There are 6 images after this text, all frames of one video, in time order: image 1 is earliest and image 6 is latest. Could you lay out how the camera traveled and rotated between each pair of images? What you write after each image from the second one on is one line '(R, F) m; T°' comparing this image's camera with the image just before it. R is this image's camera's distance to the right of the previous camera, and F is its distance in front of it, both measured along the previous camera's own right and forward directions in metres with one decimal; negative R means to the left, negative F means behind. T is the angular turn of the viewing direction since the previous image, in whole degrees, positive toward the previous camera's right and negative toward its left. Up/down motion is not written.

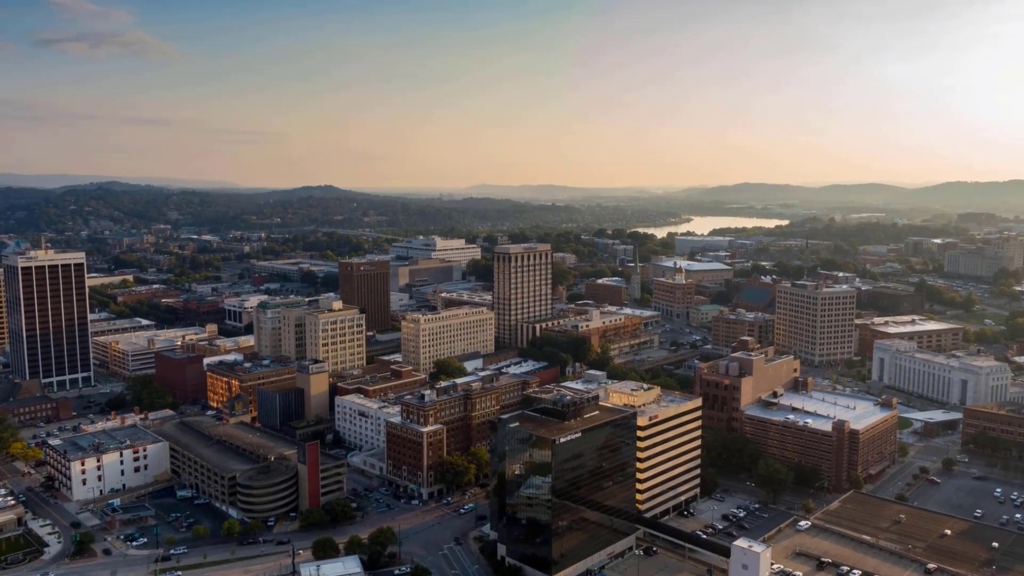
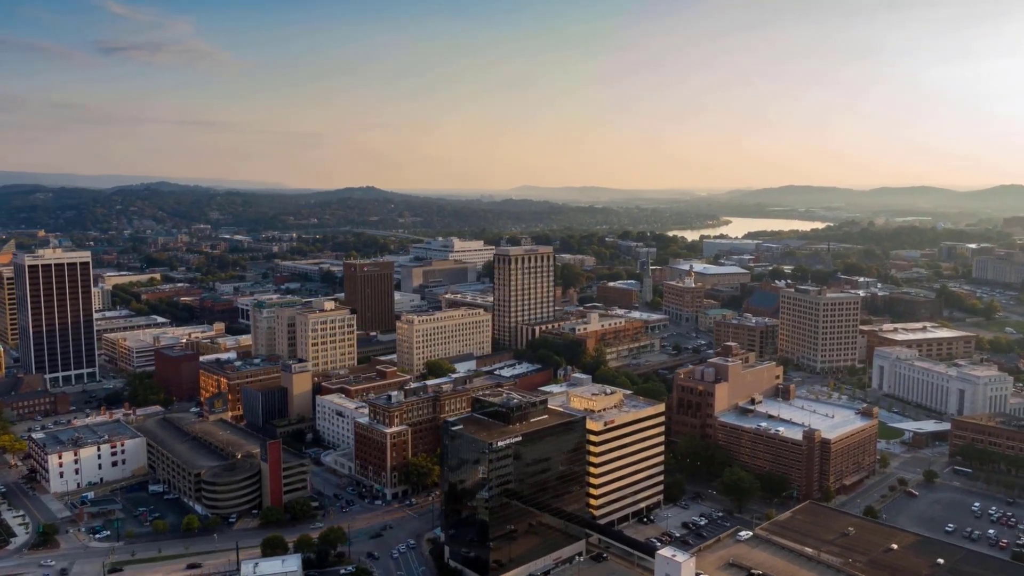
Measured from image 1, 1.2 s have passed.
(+4.4, +0.2) m; -3°
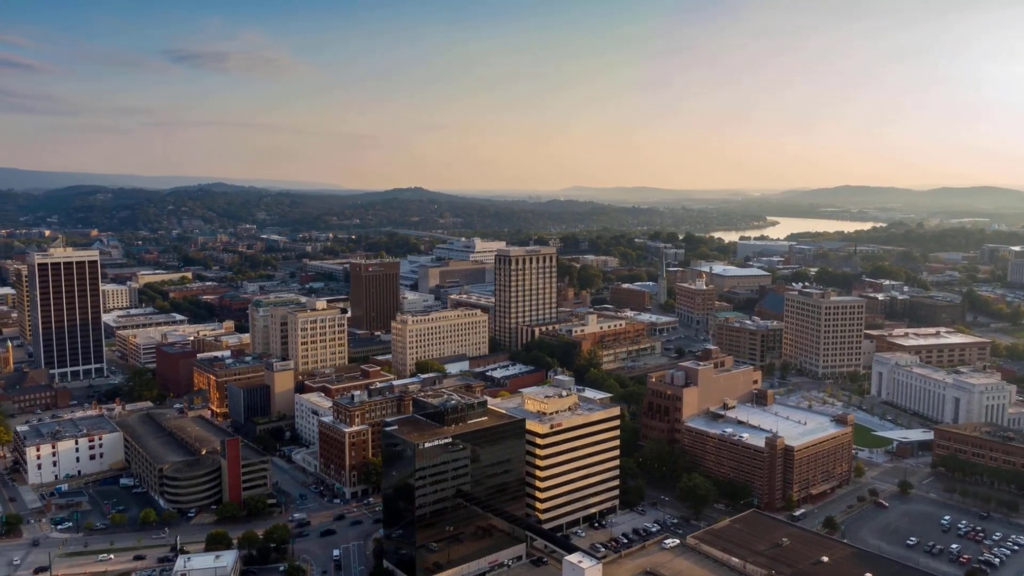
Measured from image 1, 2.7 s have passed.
(+5.2, +0.3) m; -4°
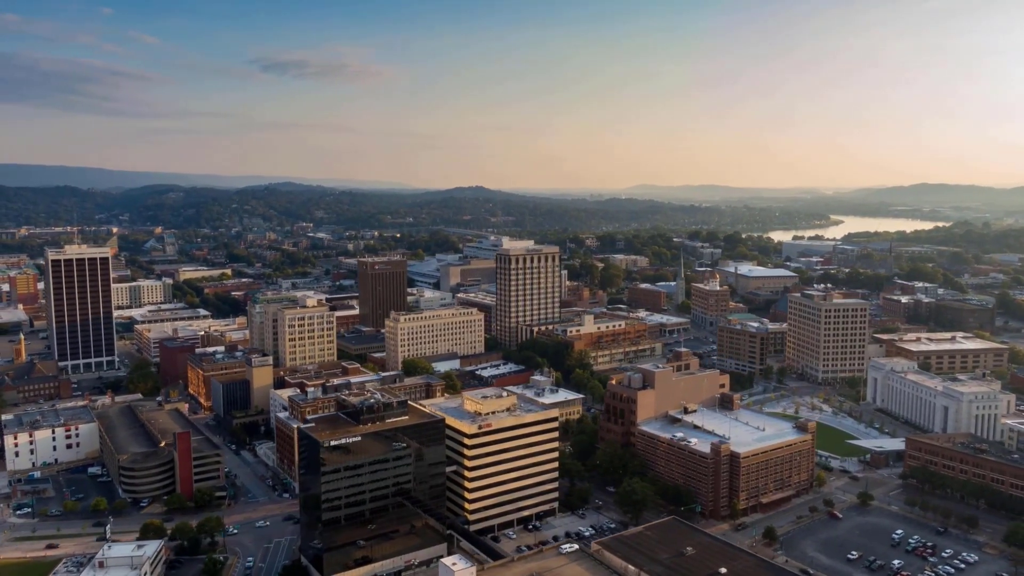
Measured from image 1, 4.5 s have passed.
(+6.7, +0.5) m; -5°
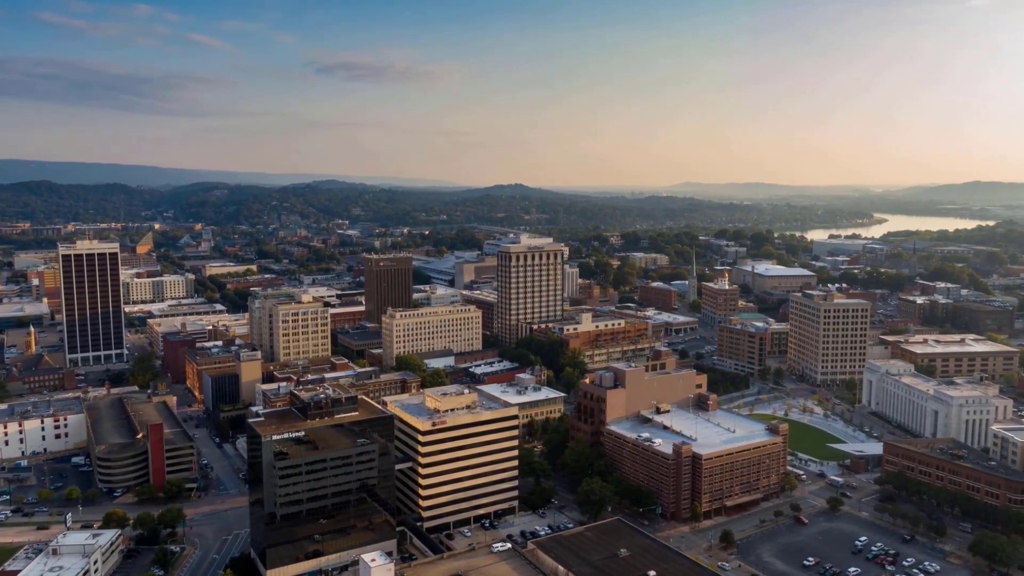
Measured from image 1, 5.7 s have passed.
(+4.3, +0.2) m; -3°
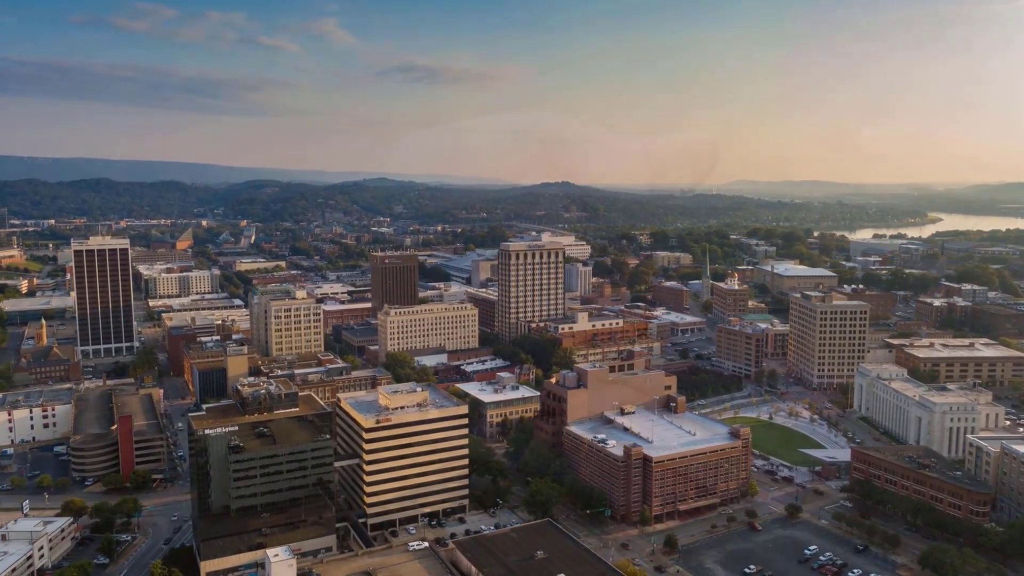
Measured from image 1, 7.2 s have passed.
(+5.2, +0.3) m; -4°
